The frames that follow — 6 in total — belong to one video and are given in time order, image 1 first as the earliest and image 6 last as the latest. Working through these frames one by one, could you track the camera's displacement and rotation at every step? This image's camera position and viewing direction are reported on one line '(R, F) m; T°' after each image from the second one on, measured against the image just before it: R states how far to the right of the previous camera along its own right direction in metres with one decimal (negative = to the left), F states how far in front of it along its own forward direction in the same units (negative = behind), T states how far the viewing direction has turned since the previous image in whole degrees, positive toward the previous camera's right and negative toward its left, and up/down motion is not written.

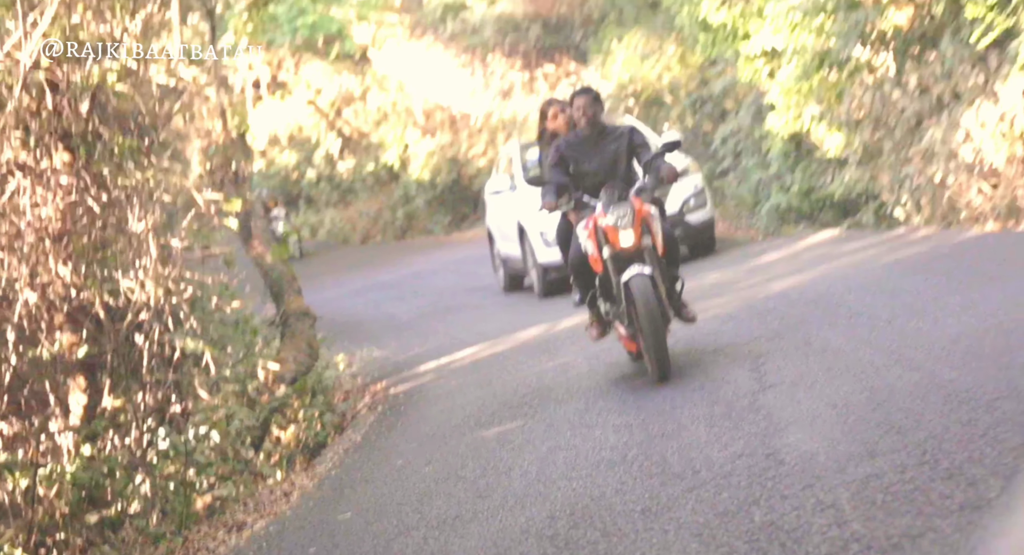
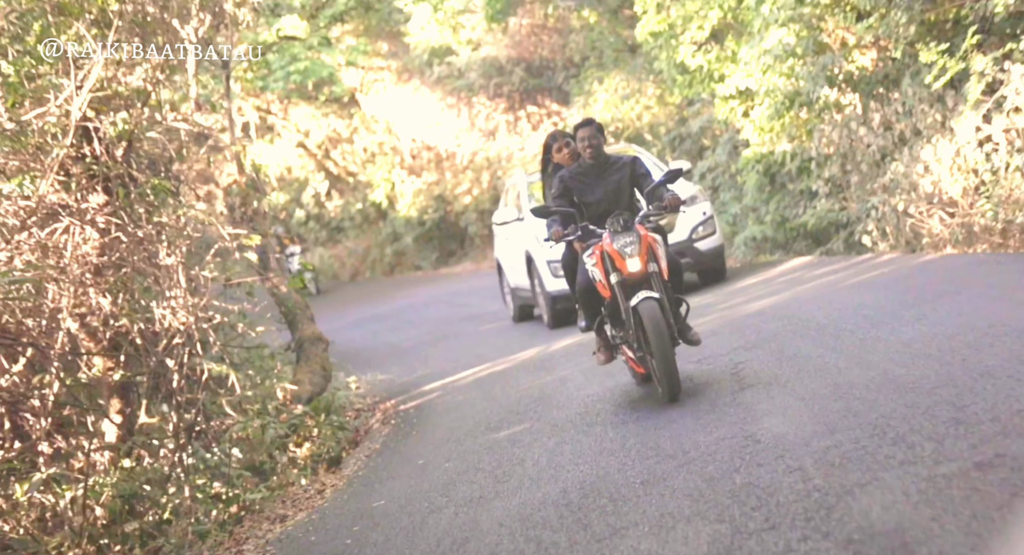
(-0.2, -0.8) m; +1°
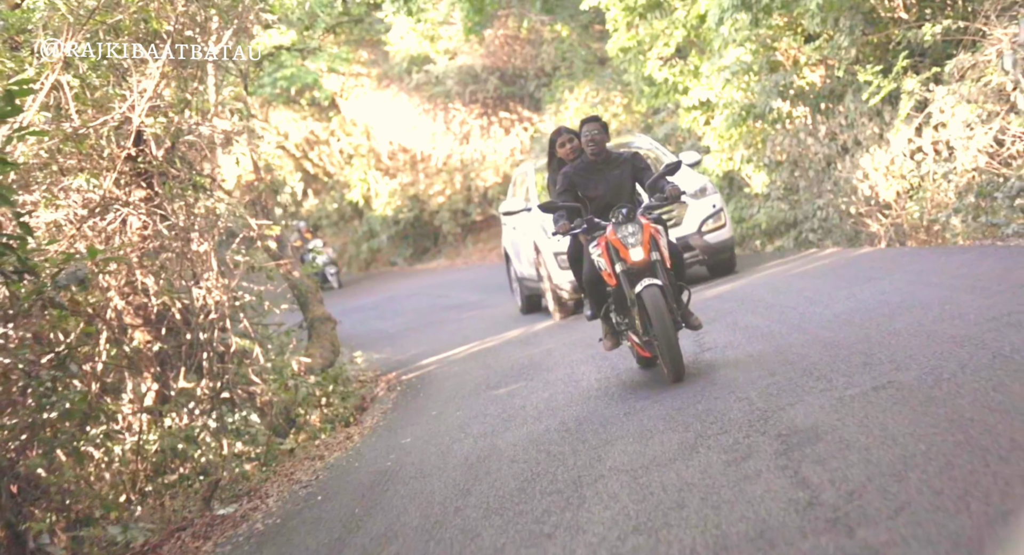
(-0.3, -1.5) m; +2°
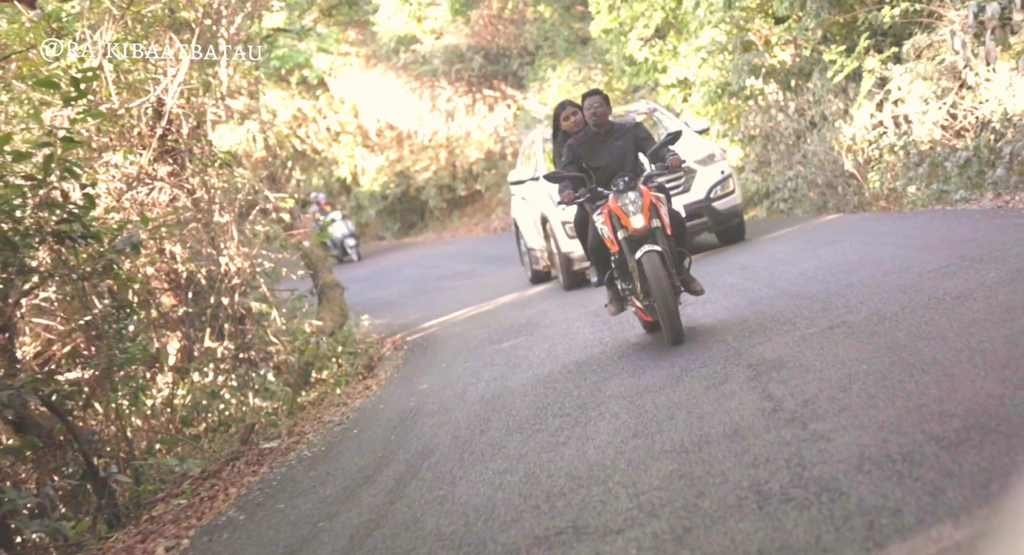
(-0.2, -1.0) m; +1°
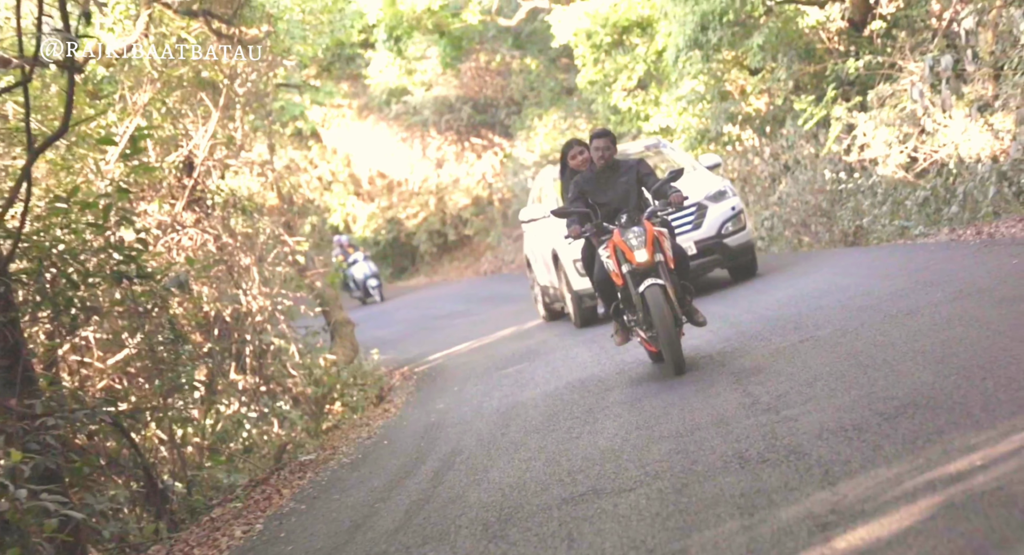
(-0.2, -1.1) m; +1°
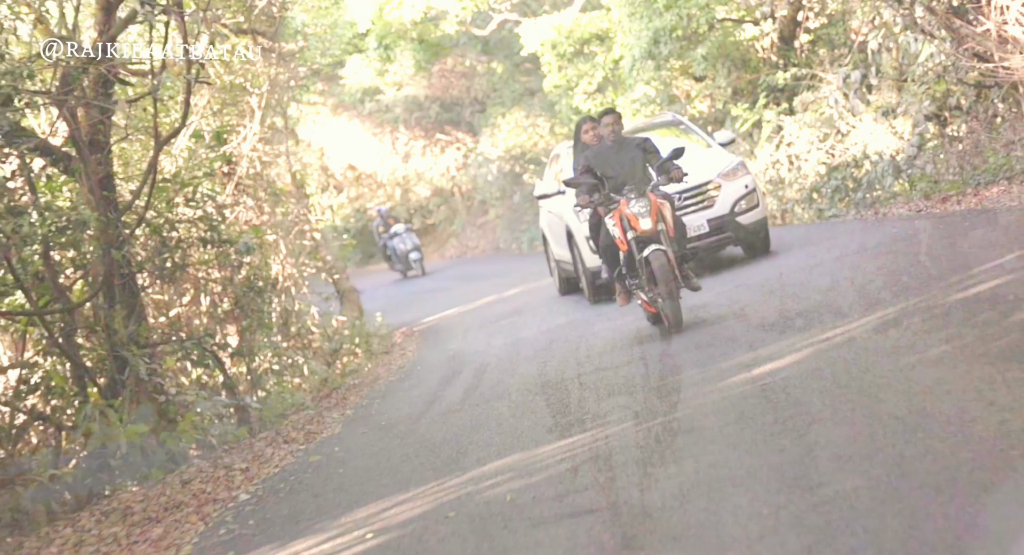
(-0.5, -2.6) m; +3°
